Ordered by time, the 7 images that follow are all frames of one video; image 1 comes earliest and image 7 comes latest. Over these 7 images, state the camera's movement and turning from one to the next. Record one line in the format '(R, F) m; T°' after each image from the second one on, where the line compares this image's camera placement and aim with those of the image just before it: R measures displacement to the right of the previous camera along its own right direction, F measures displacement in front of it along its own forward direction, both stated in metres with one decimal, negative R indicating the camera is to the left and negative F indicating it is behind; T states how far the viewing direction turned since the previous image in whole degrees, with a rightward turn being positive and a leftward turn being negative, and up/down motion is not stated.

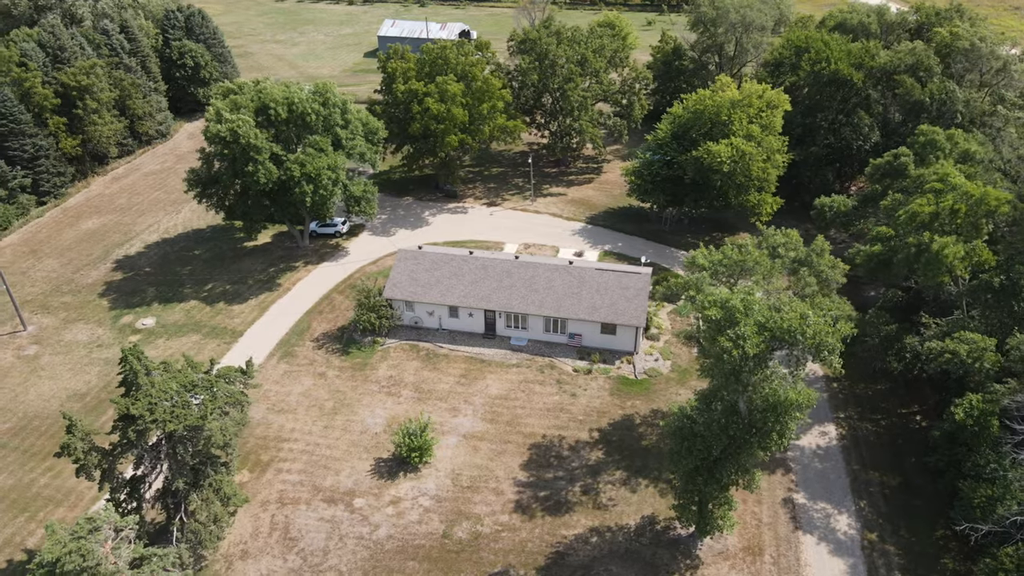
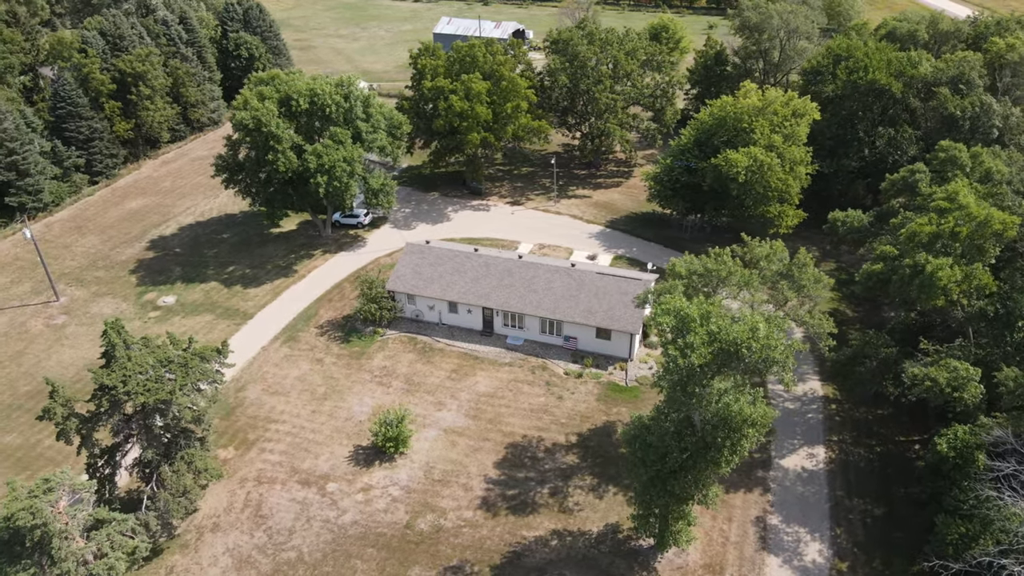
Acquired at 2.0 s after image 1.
(+3.7, 0.0) m; -5°
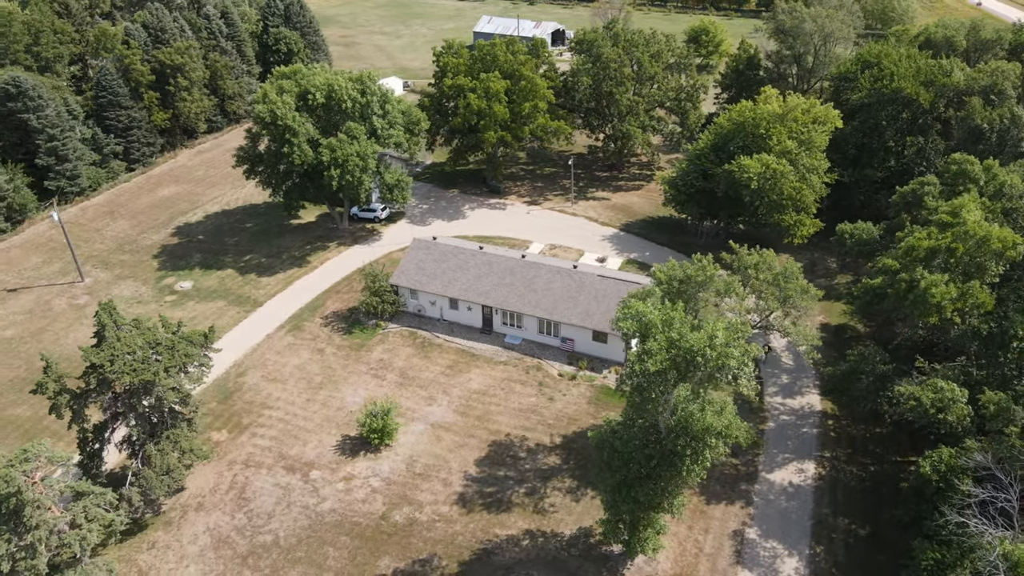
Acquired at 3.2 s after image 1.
(+2.6, 0.0) m; -4°
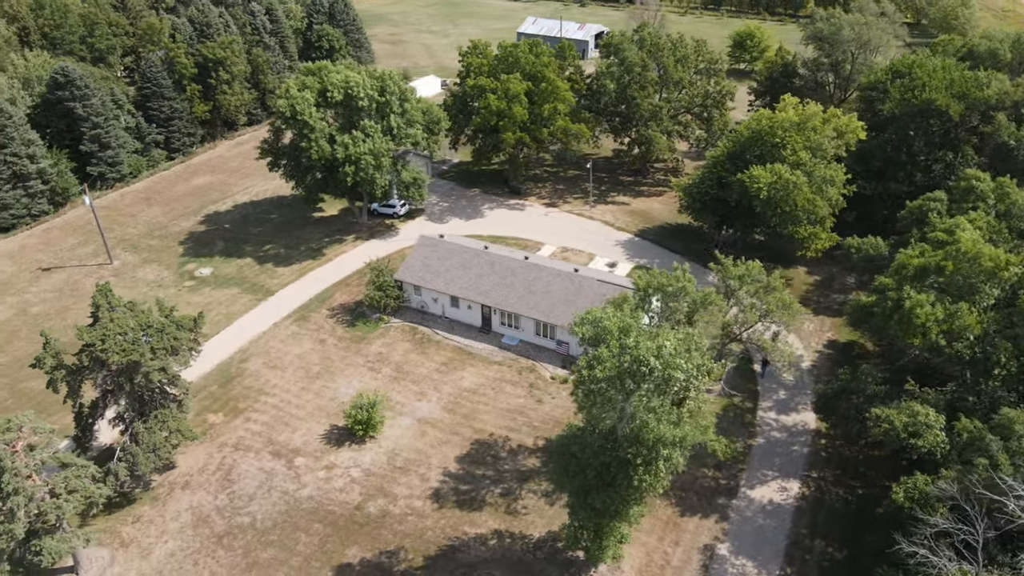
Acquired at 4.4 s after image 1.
(+3.0, -0.1) m; -4°
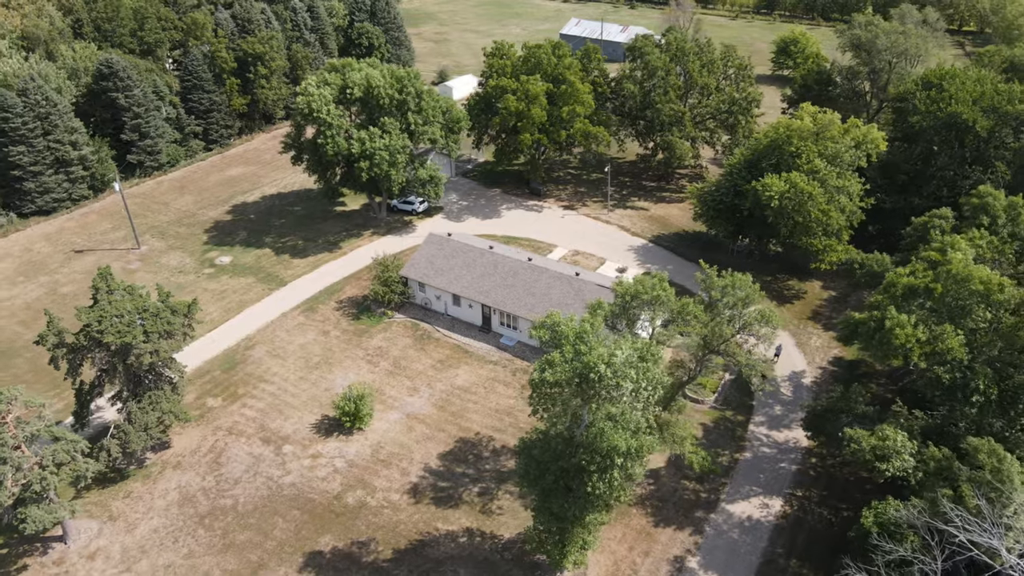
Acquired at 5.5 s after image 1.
(+2.8, 0.0) m; -4°
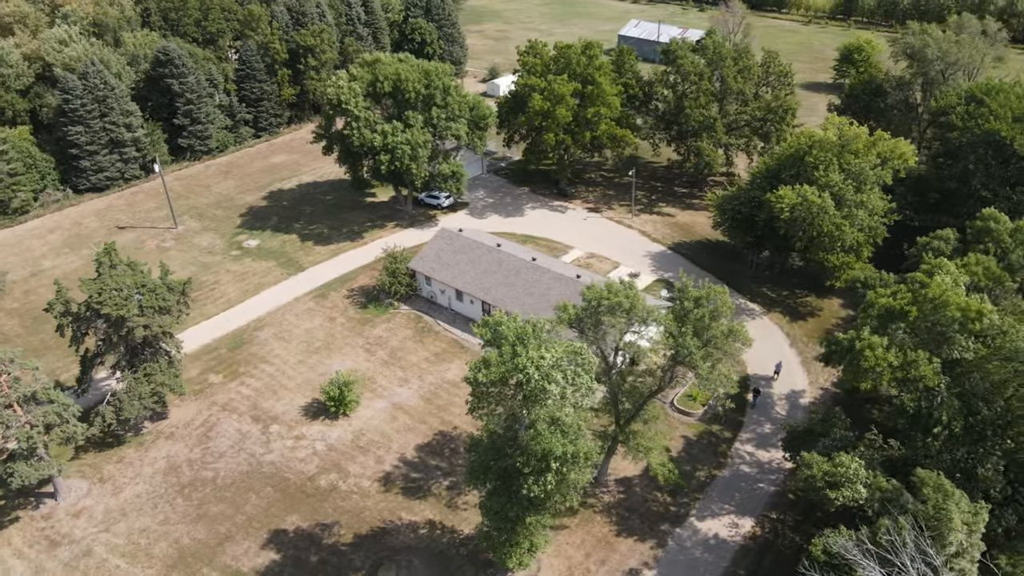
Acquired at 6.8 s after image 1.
(+3.9, +0.1) m; -6°
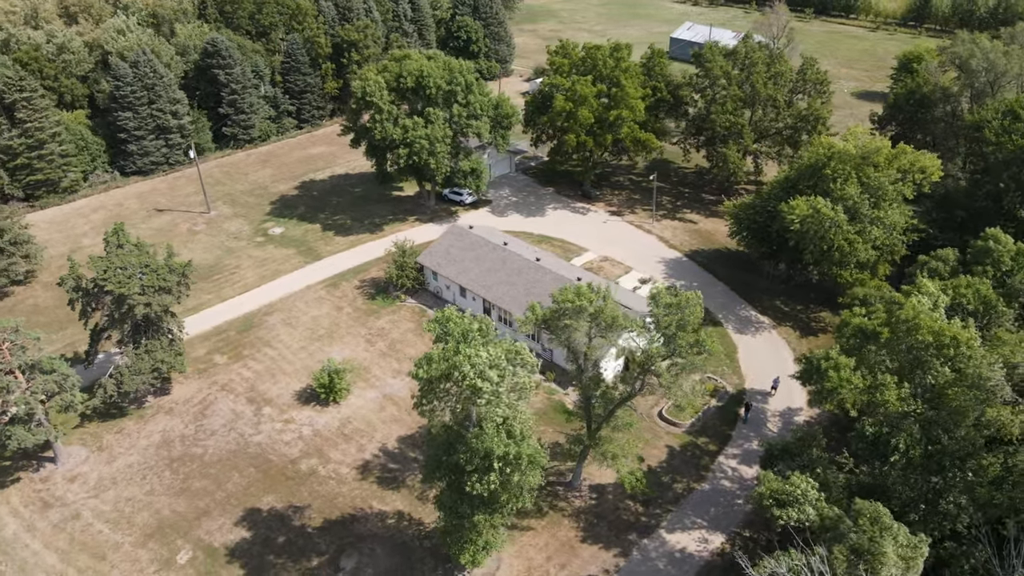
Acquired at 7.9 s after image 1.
(+3.4, +0.1) m; -5°
